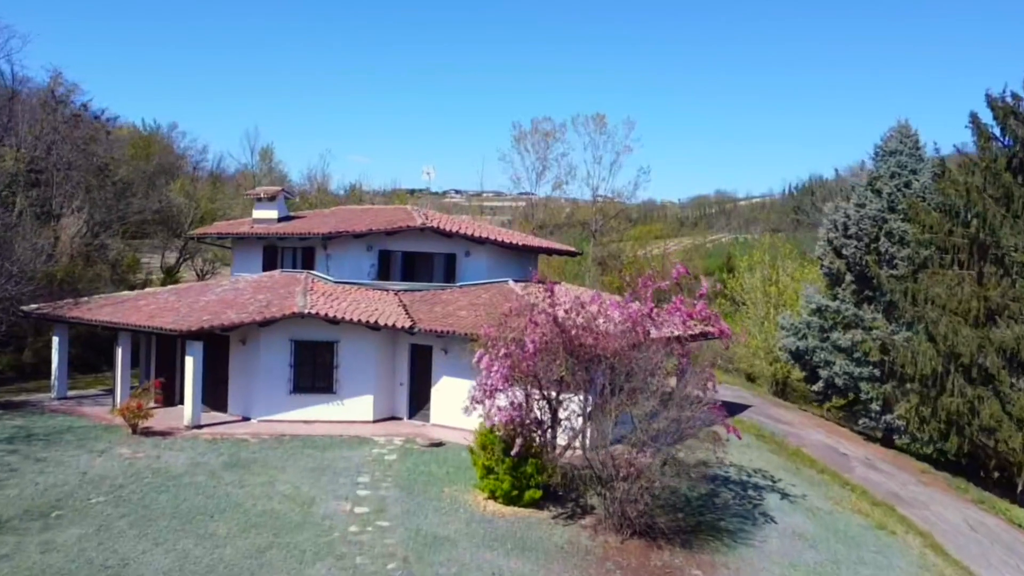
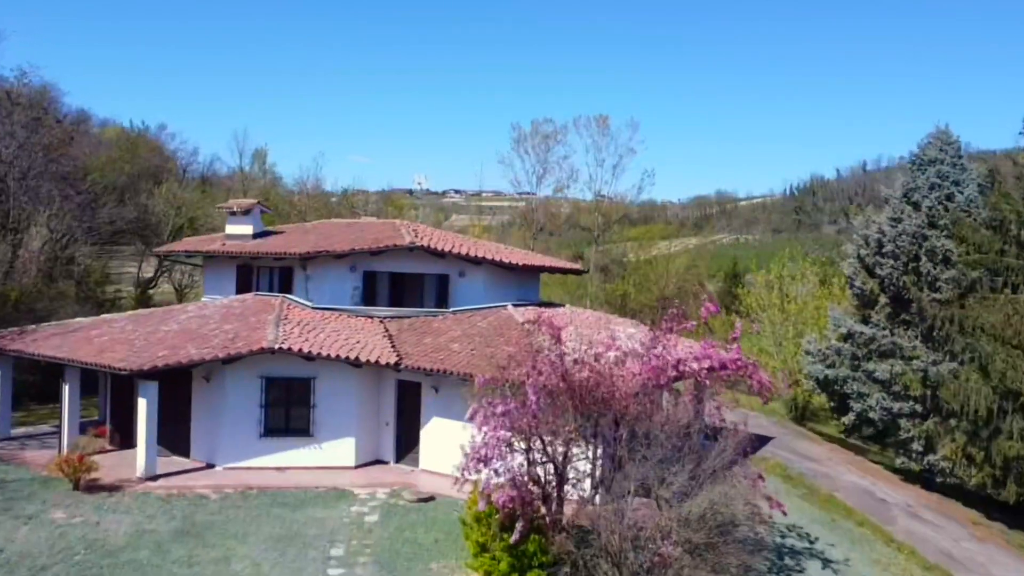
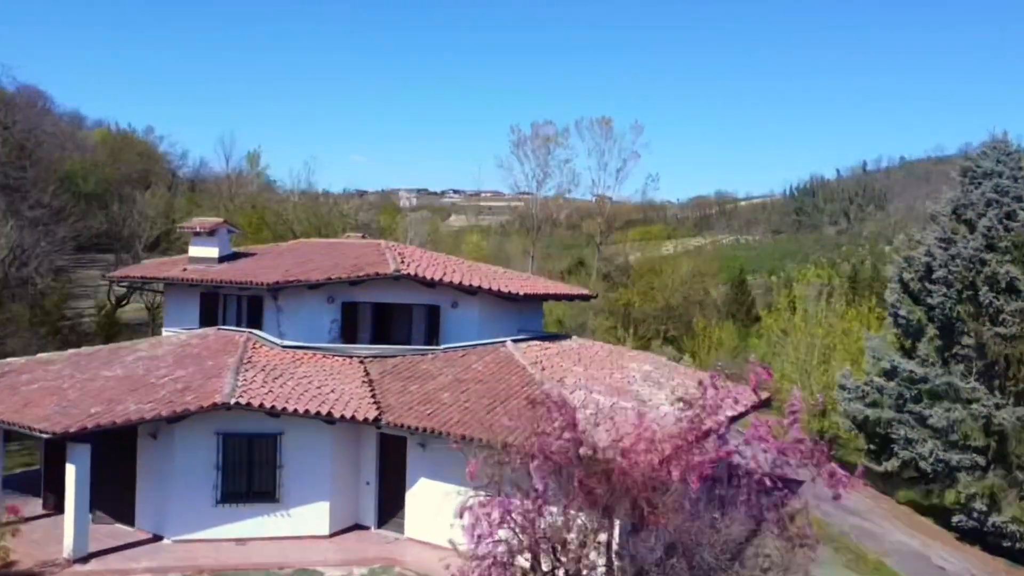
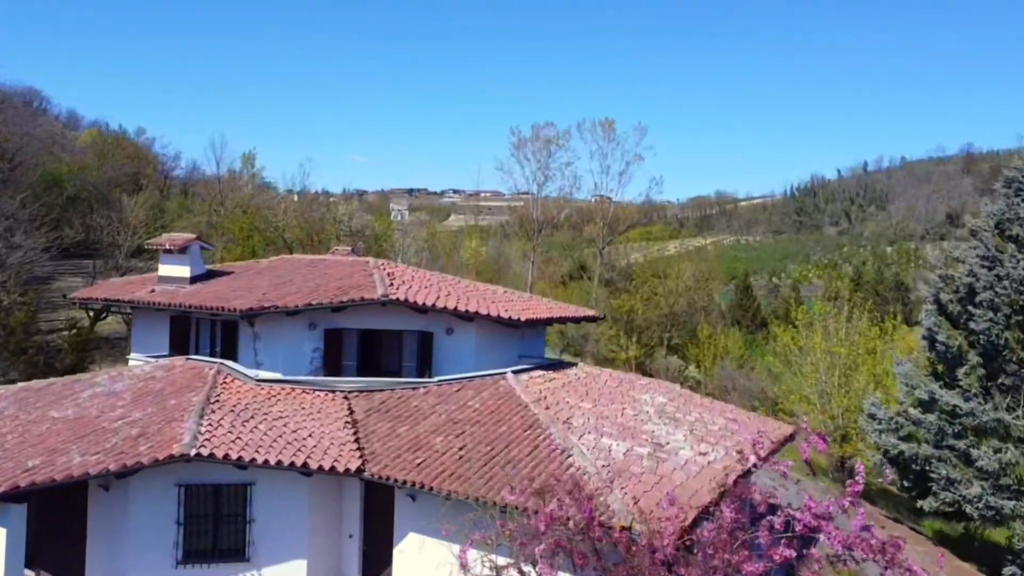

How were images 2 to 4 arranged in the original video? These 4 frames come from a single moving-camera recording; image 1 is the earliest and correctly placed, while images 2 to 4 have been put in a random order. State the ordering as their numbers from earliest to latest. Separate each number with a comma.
2, 3, 4
